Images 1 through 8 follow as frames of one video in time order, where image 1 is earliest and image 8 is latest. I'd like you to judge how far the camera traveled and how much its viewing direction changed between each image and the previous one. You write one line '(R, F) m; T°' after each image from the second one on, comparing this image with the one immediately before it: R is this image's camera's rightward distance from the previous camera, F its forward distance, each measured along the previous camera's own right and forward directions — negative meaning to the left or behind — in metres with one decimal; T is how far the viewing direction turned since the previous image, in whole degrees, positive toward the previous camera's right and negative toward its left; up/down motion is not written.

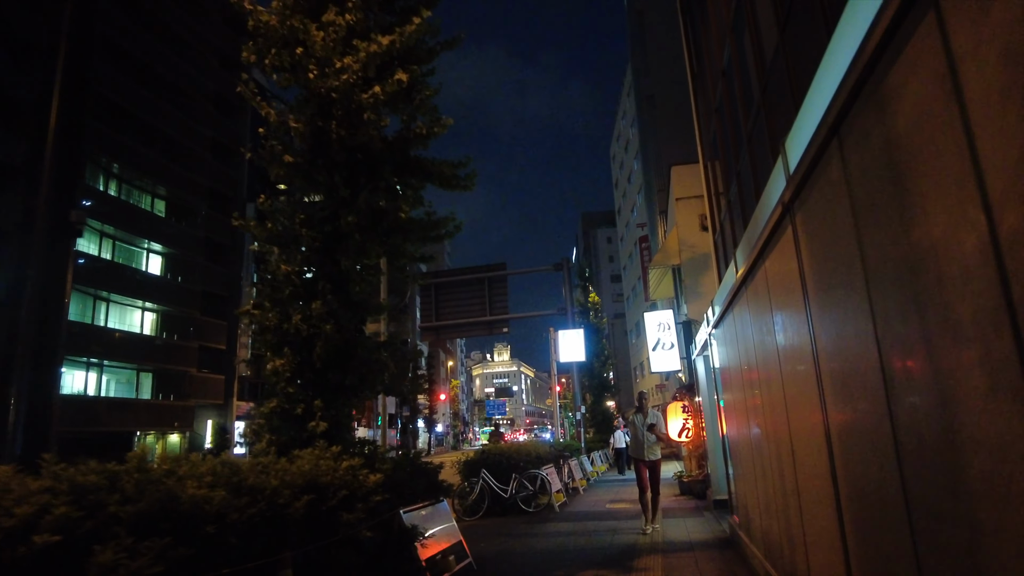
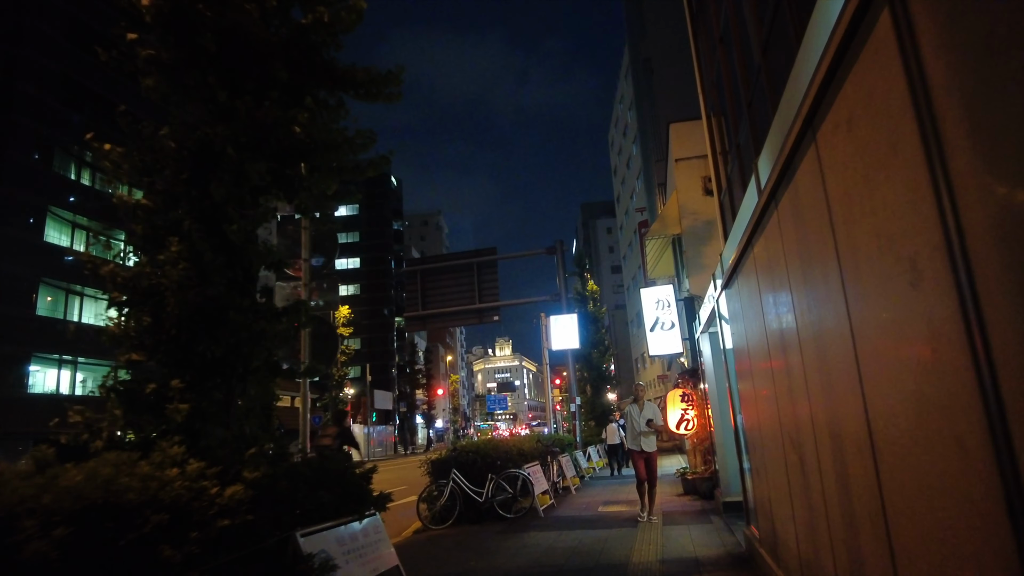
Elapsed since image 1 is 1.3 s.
(+0.5, +1.6) m; 0°
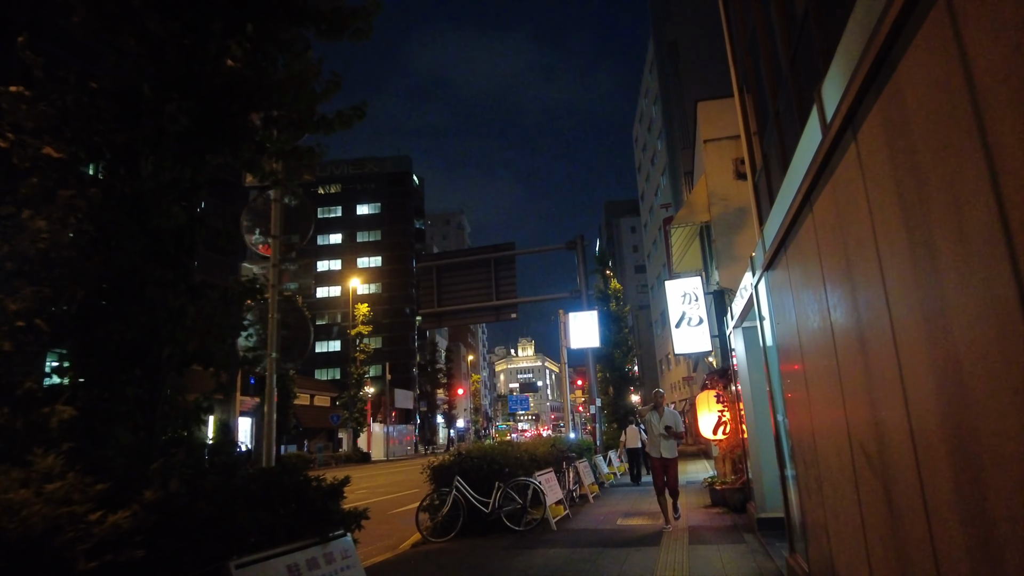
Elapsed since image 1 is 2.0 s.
(+0.2, +0.9) m; -2°
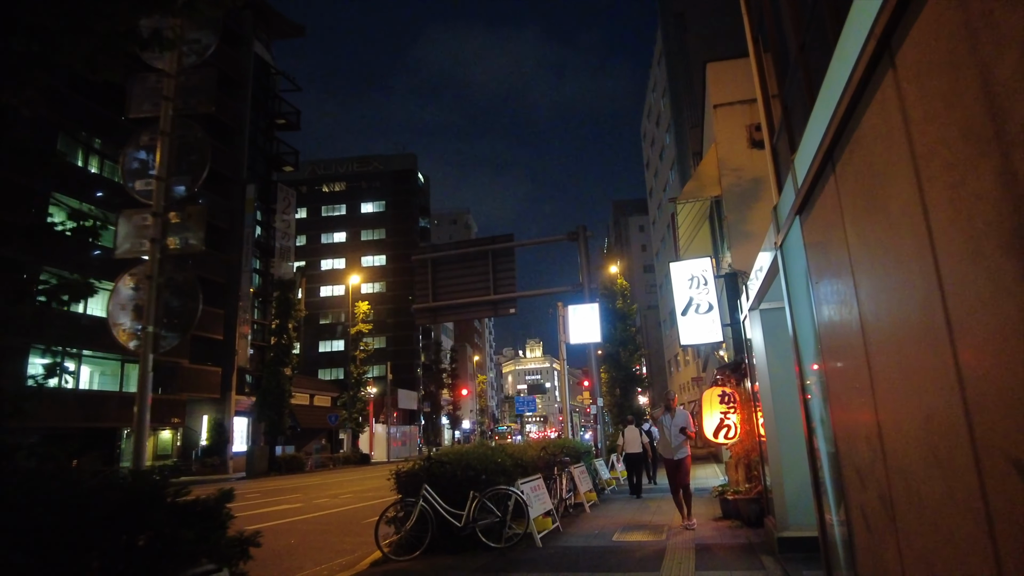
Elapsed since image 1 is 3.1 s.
(+0.4, +1.2) m; -1°
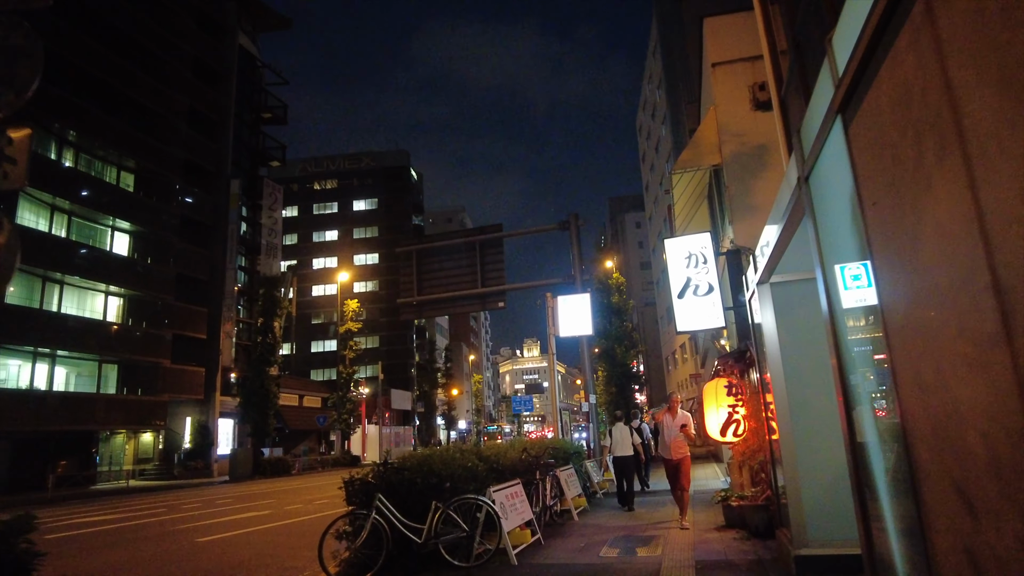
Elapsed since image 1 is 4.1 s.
(+0.3, +1.1) m; 0°
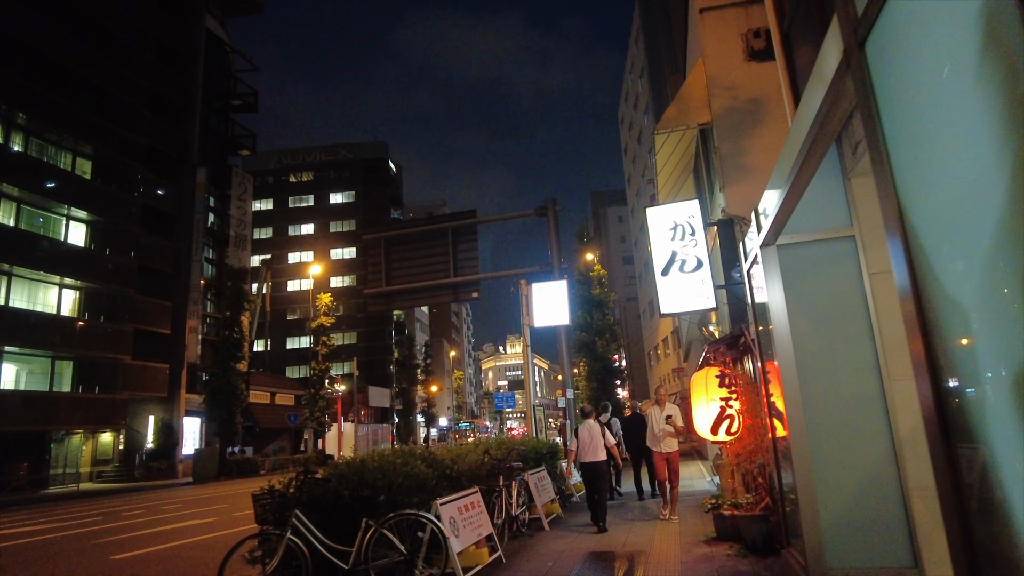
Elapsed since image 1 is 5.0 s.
(+0.3, +1.2) m; +2°
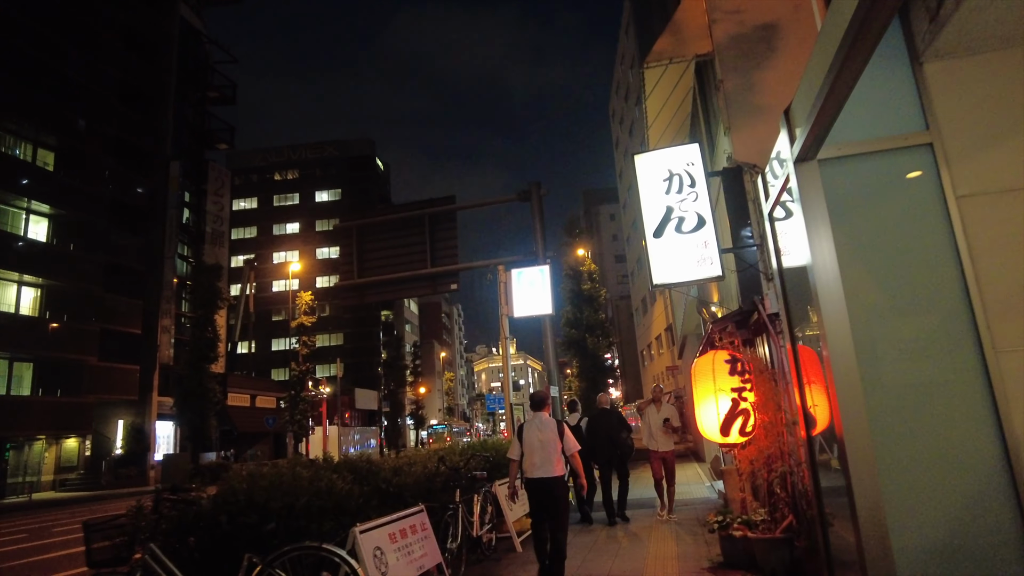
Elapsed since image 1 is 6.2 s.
(+0.4, +1.4) m; +1°
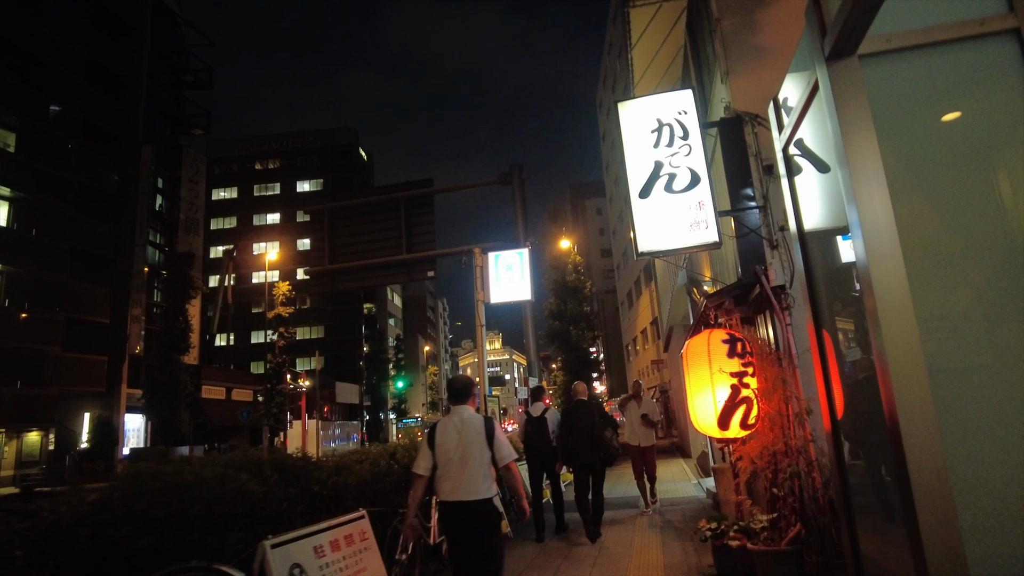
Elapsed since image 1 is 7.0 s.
(+0.2, +0.8) m; +1°
